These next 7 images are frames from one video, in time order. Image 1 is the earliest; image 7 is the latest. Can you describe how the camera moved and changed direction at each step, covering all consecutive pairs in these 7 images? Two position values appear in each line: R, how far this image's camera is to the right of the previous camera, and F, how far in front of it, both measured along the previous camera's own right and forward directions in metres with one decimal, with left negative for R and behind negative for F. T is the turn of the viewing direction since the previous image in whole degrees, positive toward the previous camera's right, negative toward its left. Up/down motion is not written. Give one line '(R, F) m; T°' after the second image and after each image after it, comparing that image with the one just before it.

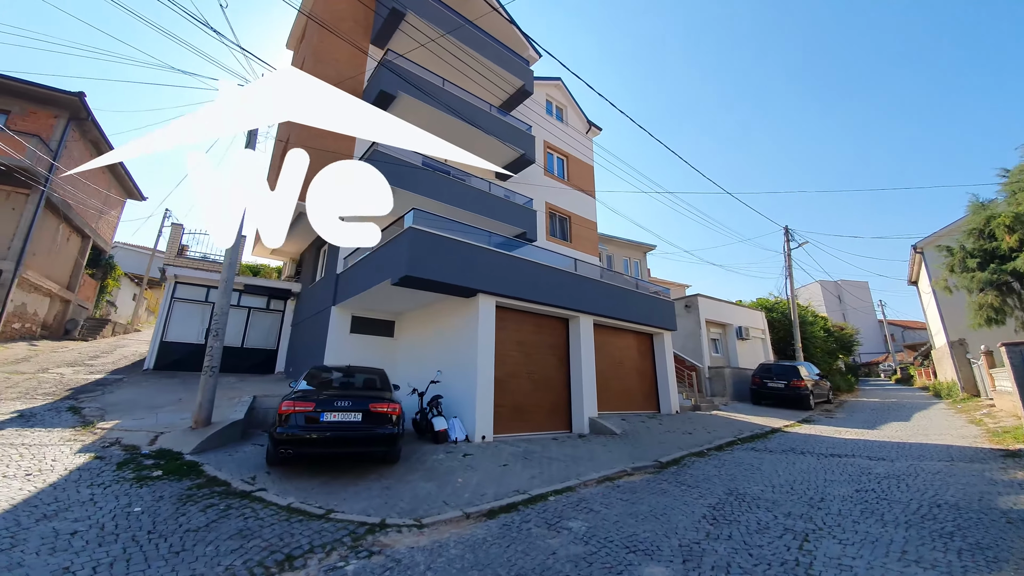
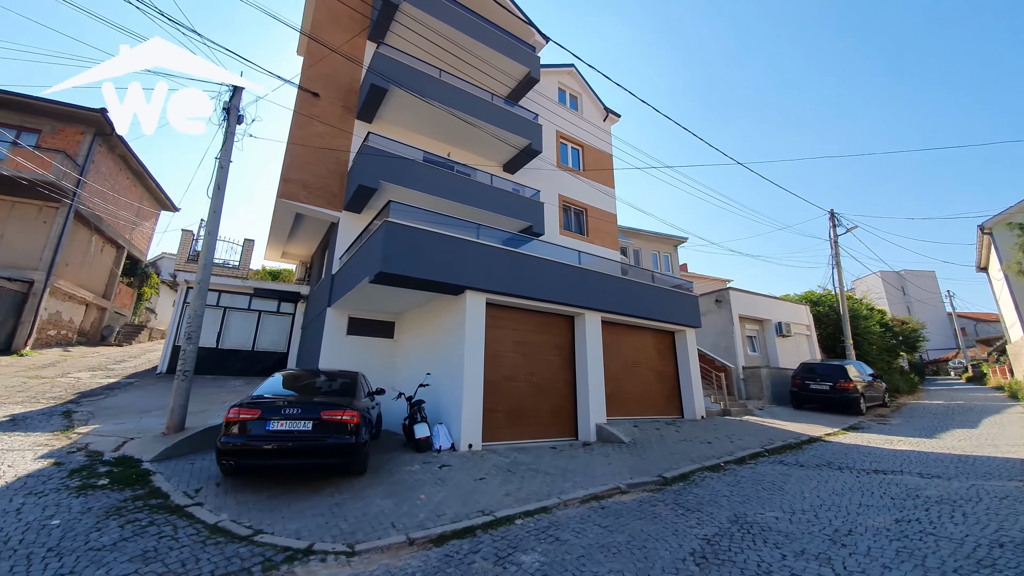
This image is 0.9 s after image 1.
(+0.9, +0.7) m; -5°
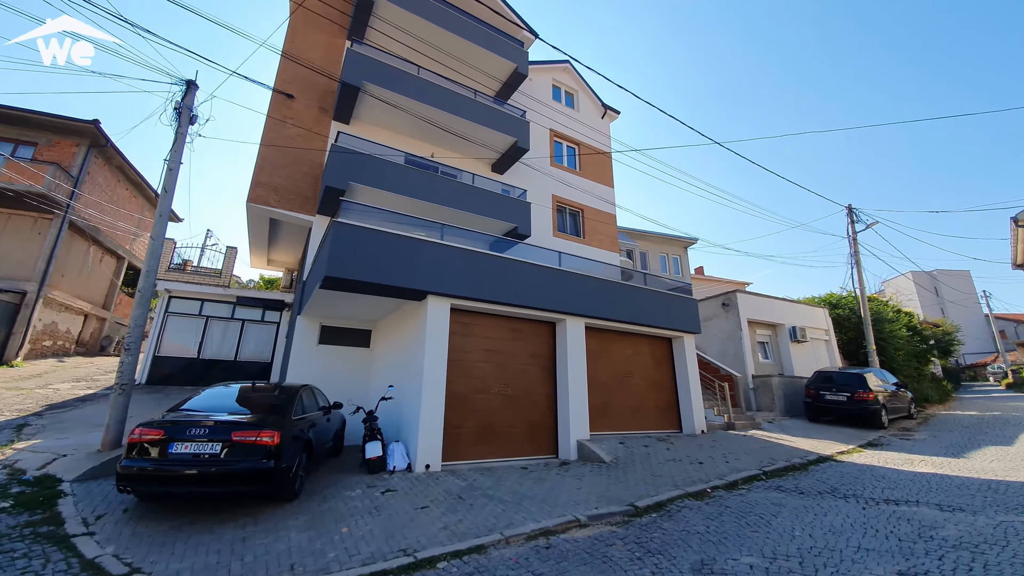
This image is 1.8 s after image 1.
(+0.9, +0.6) m; -3°
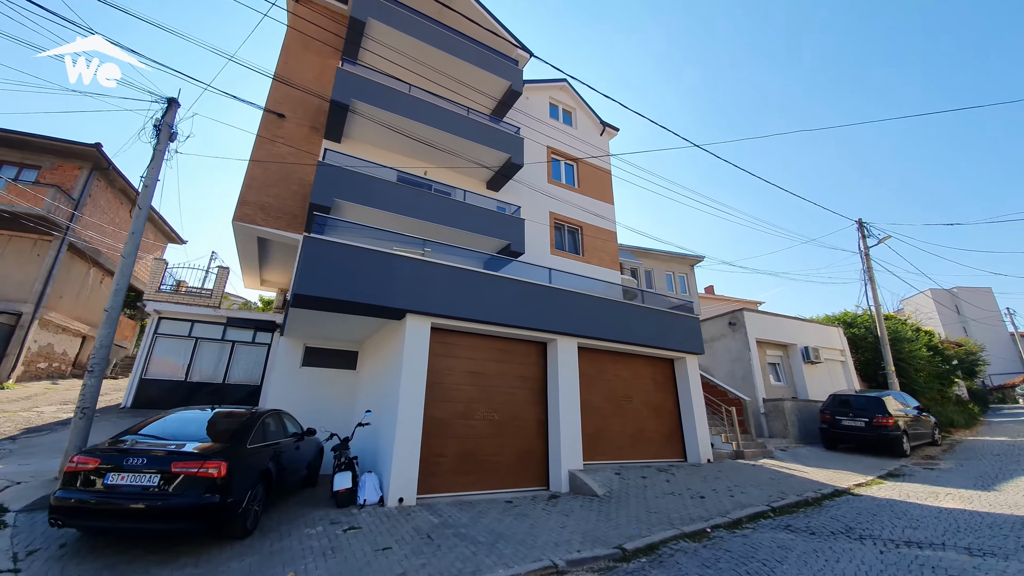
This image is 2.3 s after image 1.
(+0.4, +0.4) m; -1°
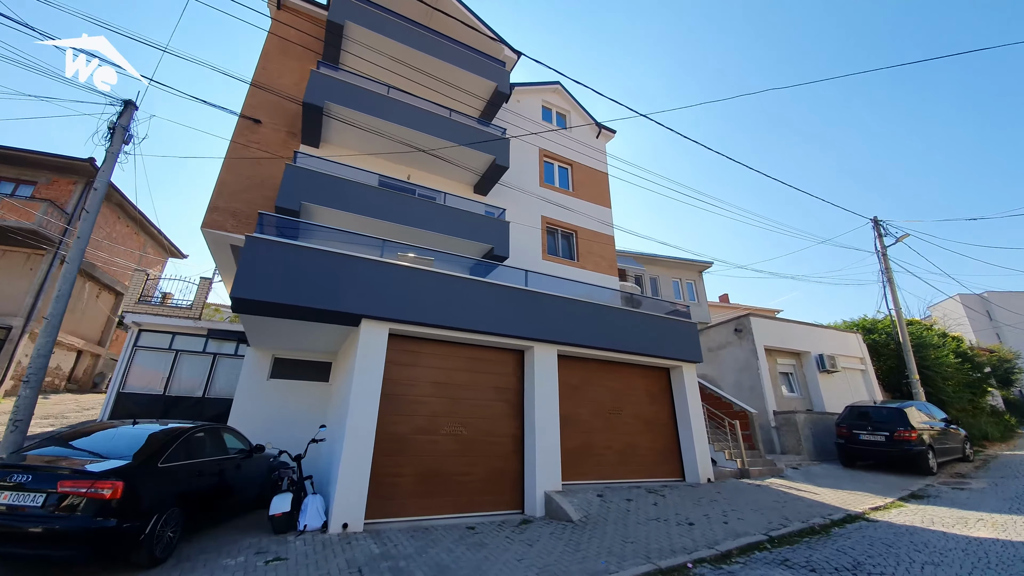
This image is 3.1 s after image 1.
(+0.8, +0.6) m; -2°
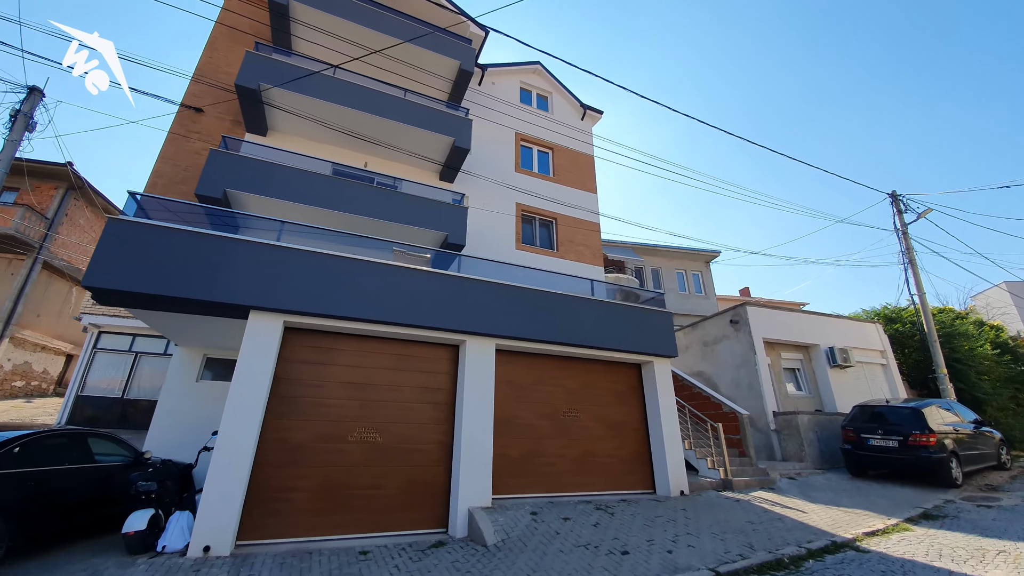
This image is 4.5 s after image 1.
(+1.5, +0.9) m; -3°
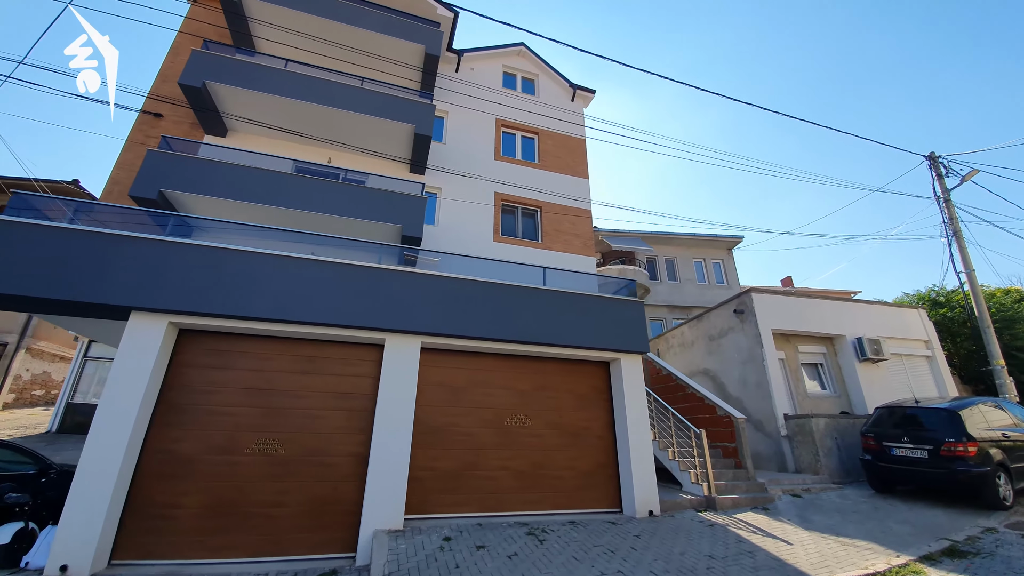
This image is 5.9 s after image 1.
(+1.6, +0.9) m; -5°
